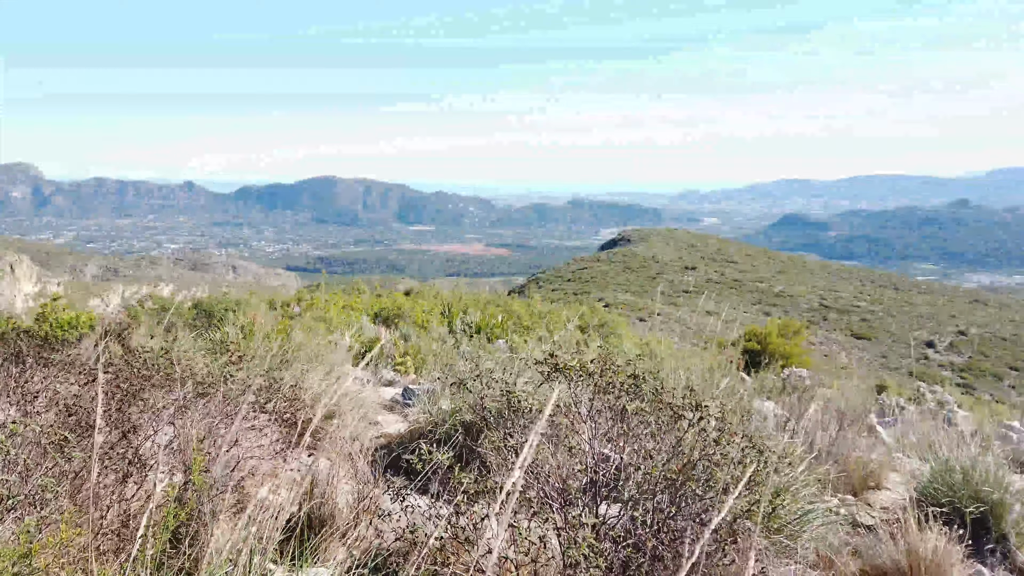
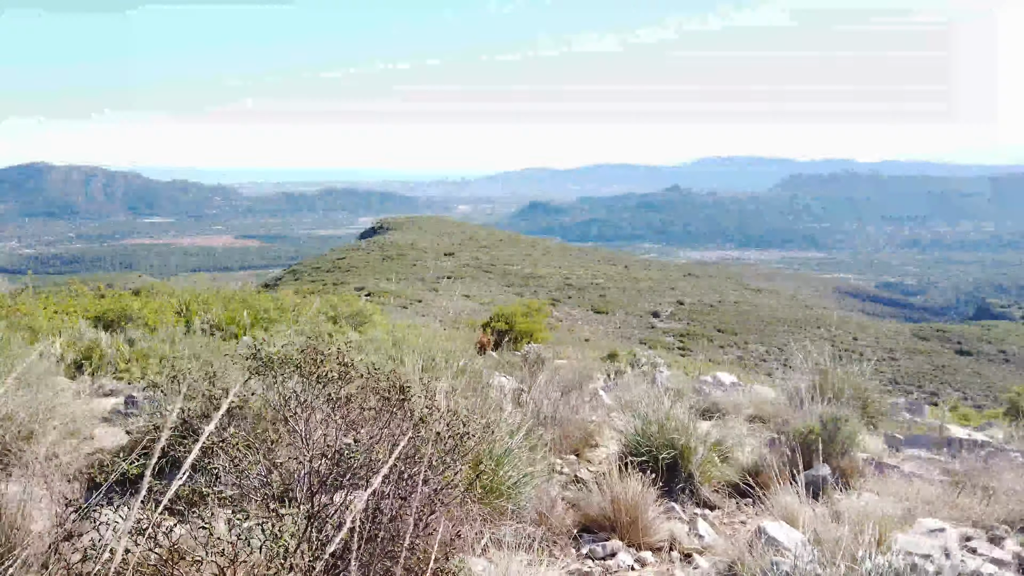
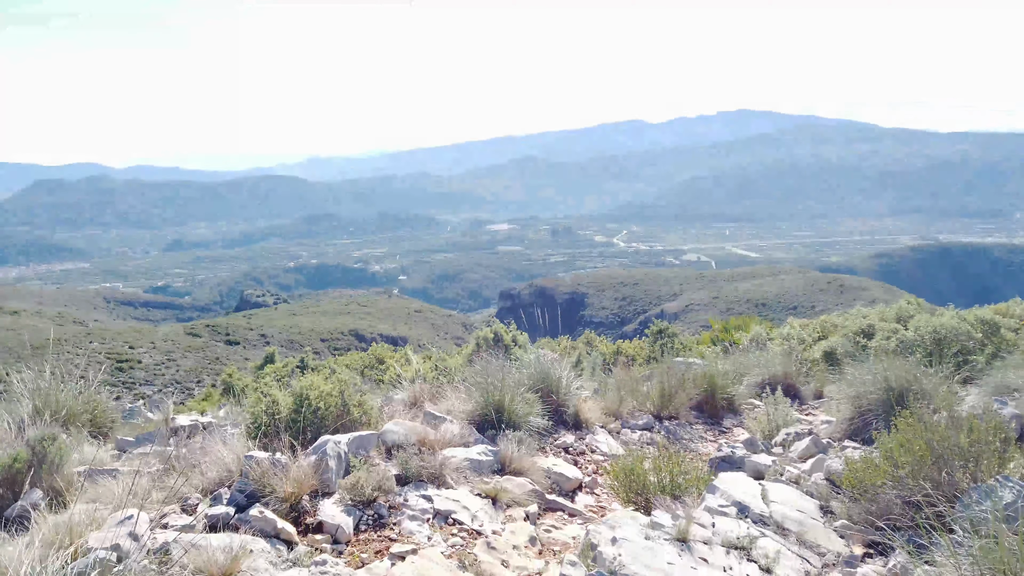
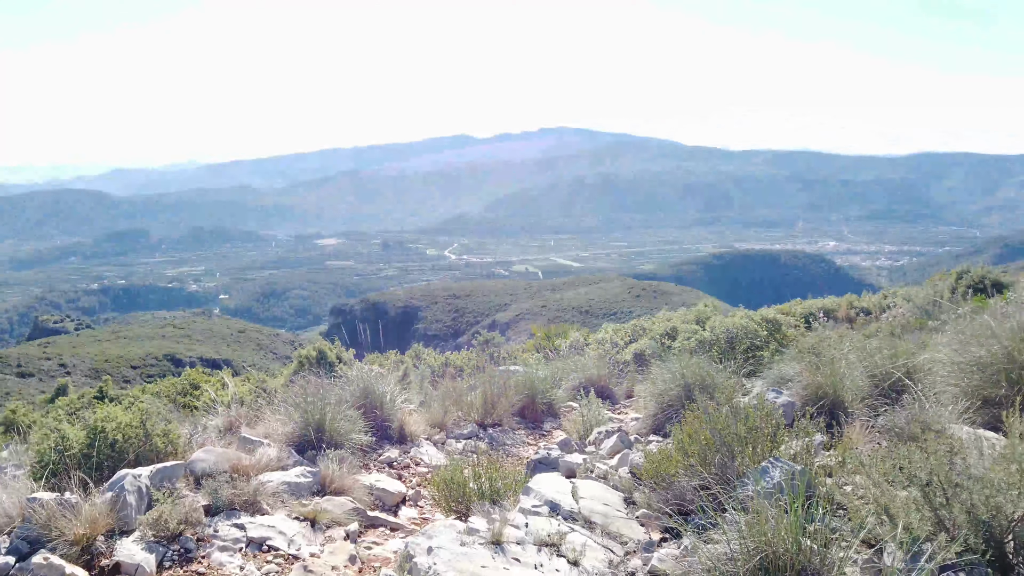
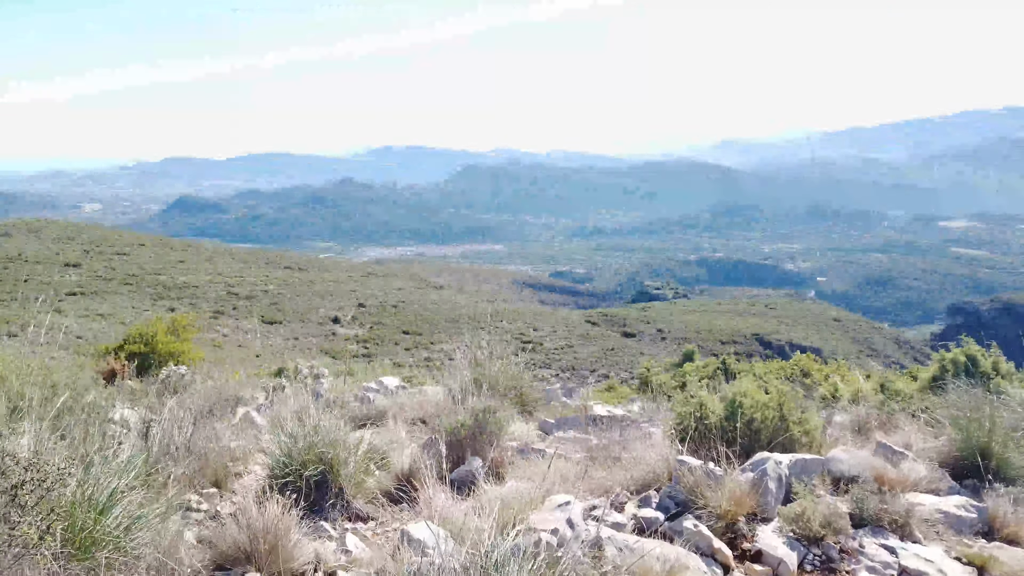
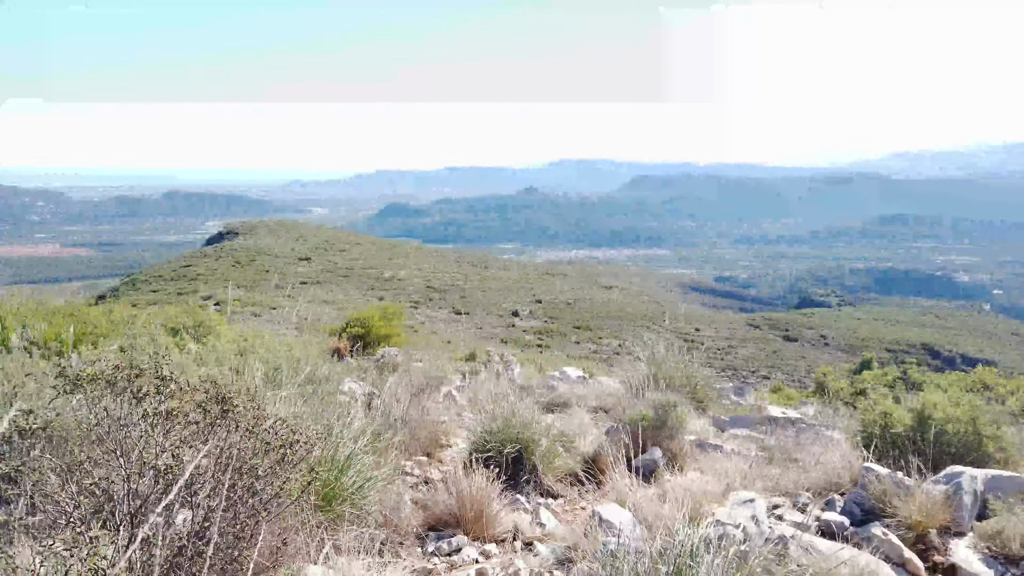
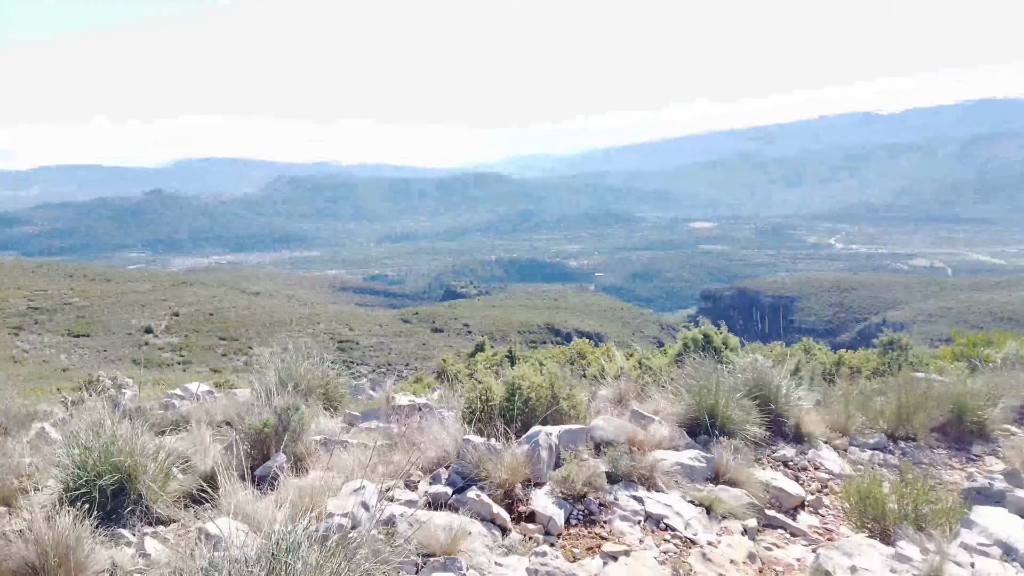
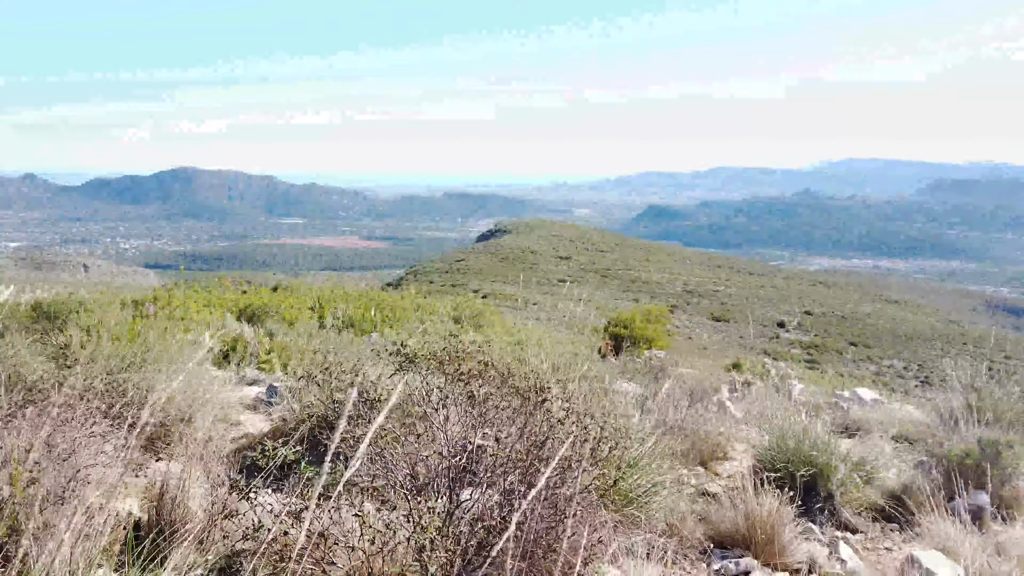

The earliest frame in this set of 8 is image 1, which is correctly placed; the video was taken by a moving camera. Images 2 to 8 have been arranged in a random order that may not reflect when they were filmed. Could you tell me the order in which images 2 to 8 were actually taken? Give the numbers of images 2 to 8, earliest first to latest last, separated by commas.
8, 2, 6, 5, 7, 3, 4
